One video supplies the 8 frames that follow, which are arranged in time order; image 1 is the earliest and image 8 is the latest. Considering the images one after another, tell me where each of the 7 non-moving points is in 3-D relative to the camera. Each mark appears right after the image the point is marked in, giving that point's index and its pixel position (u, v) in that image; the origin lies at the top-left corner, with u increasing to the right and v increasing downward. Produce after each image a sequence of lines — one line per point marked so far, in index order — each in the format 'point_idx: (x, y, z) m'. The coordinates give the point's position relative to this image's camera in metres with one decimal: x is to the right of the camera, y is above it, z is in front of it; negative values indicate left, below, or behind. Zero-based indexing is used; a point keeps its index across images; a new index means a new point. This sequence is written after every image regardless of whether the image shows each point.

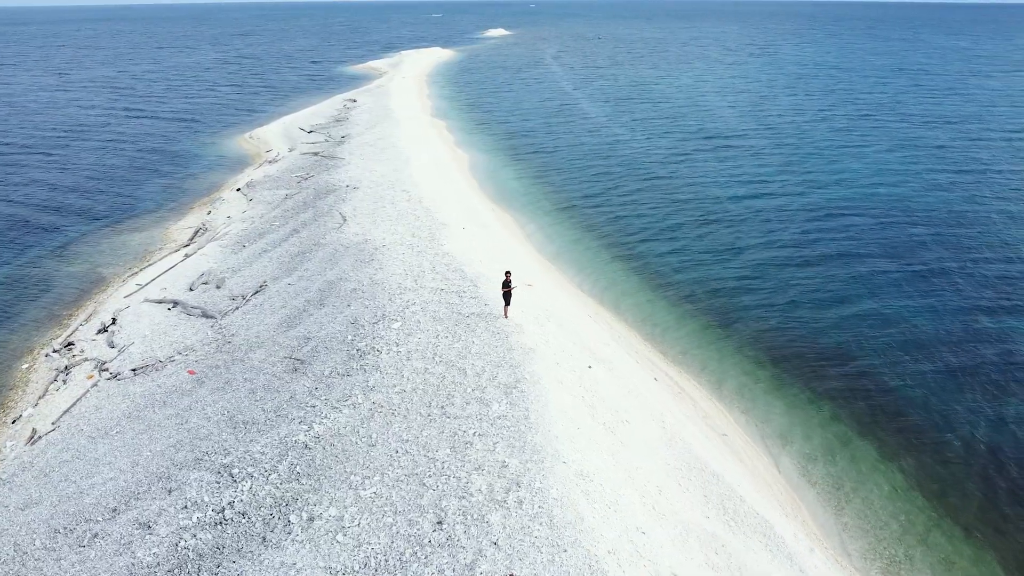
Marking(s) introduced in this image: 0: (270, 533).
0: (-4.7, -4.8, +16.1) m
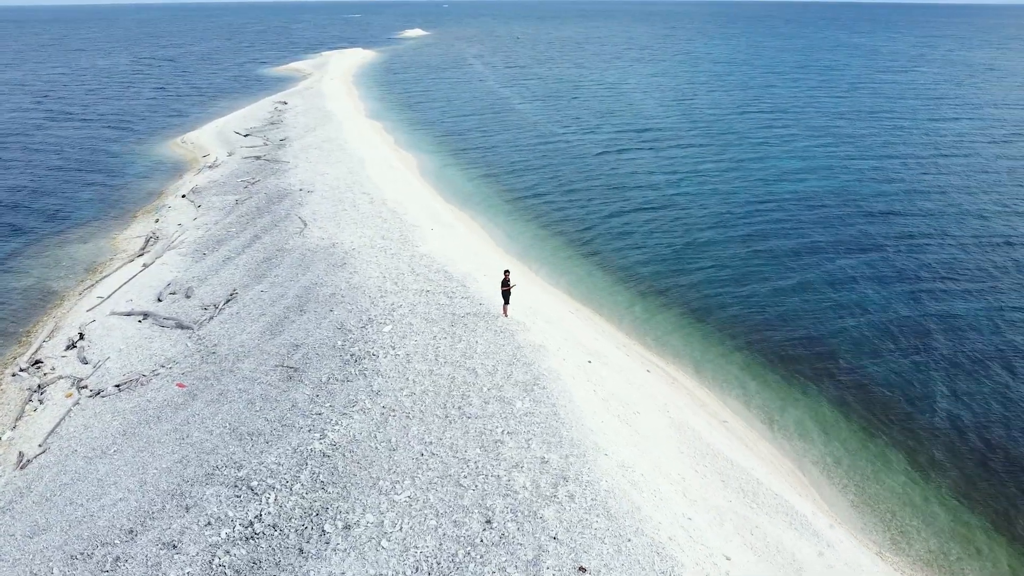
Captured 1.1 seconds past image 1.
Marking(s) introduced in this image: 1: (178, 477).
0: (-3.9, -4.9, +15.7) m
1: (-7.4, -4.2, +18.4) m
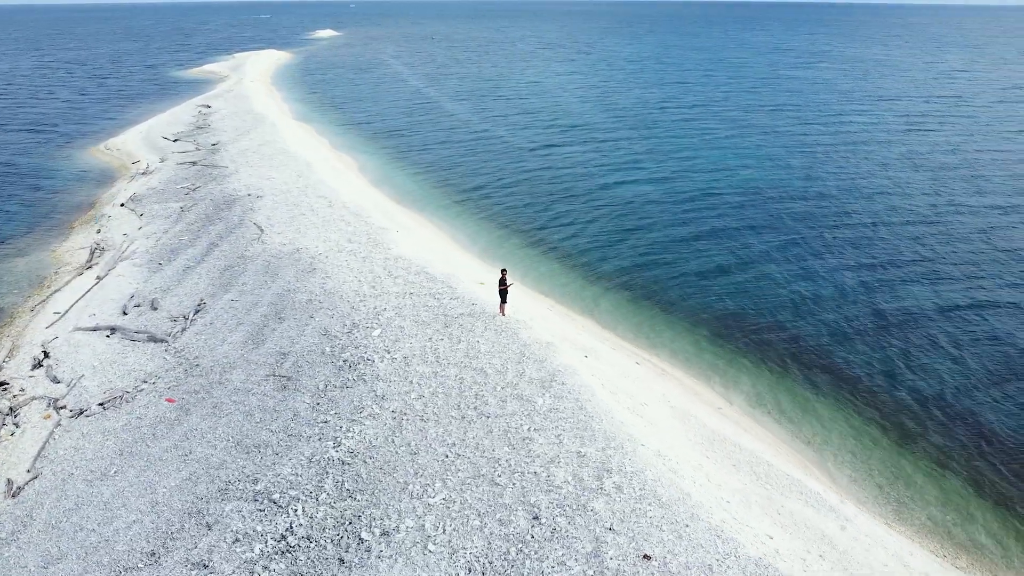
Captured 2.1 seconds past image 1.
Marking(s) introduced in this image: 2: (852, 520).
0: (-3.1, -5.0, +15.5) m
1: (-6.9, -4.4, +17.7) m
2: (+7.2, -4.9, +17.3) m
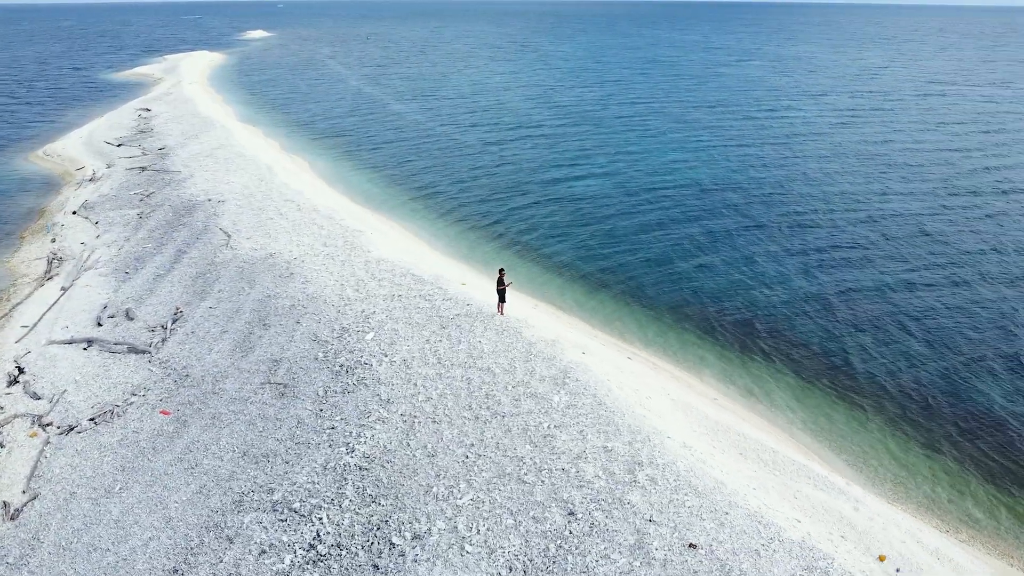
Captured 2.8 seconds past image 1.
0: (-2.4, -5.0, +15.3) m
1: (-6.4, -4.6, +17.2) m
2: (+7.7, -4.6, +17.9) m
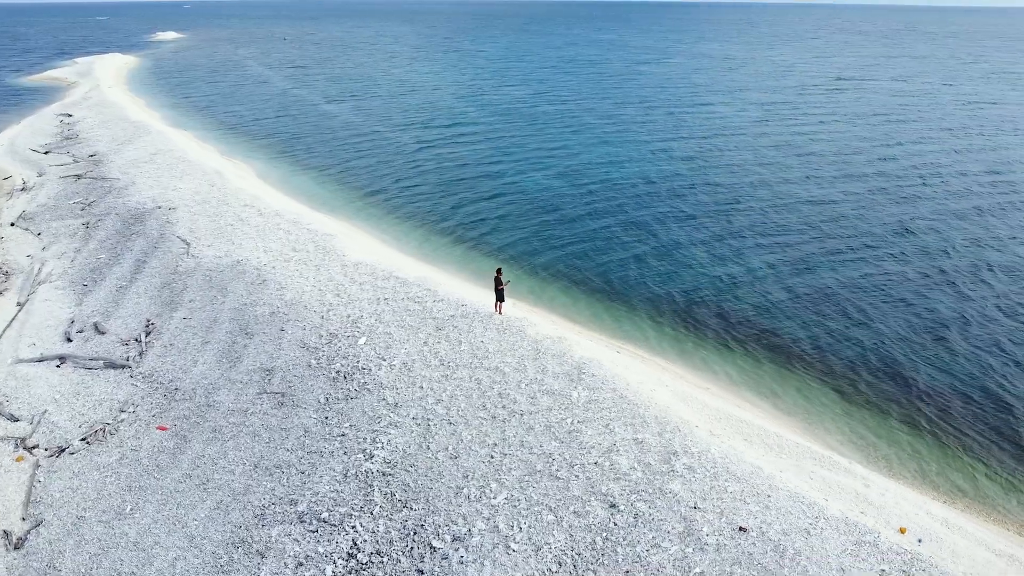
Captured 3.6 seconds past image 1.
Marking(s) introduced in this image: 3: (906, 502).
0: (-1.6, -5.0, +15.2) m
1: (-5.8, -4.8, +16.7) m
2: (+8.2, -4.3, +18.8) m
3: (+8.5, -4.6, +17.7) m
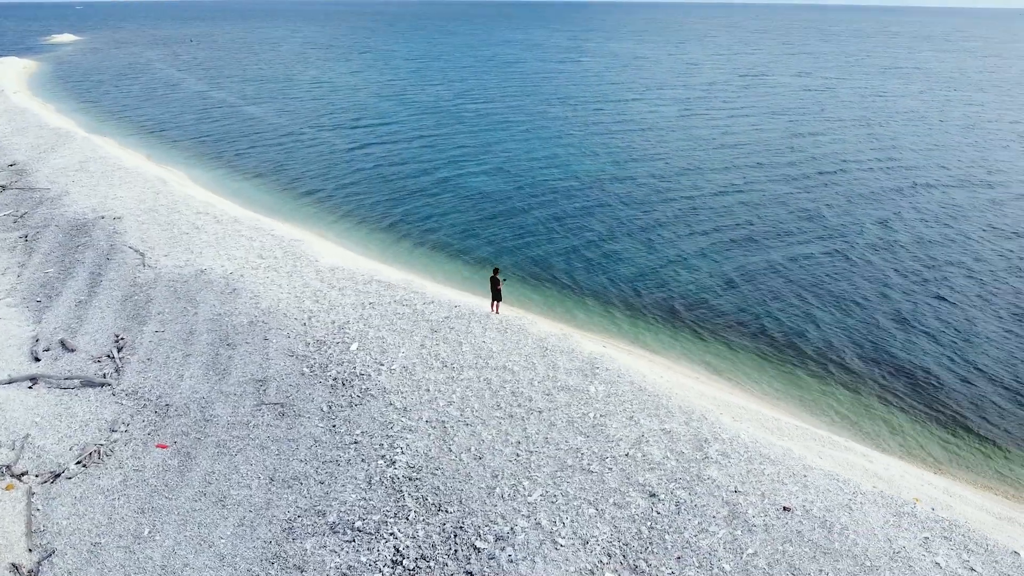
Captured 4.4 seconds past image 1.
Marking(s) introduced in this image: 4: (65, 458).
0: (-0.7, -5.1, +15.2) m
1: (-5.0, -4.9, +16.2) m
2: (+8.6, -4.0, +19.8) m
3: (+9.0, -4.2, +18.7) m
4: (-10.4, -3.9, +19.2) m
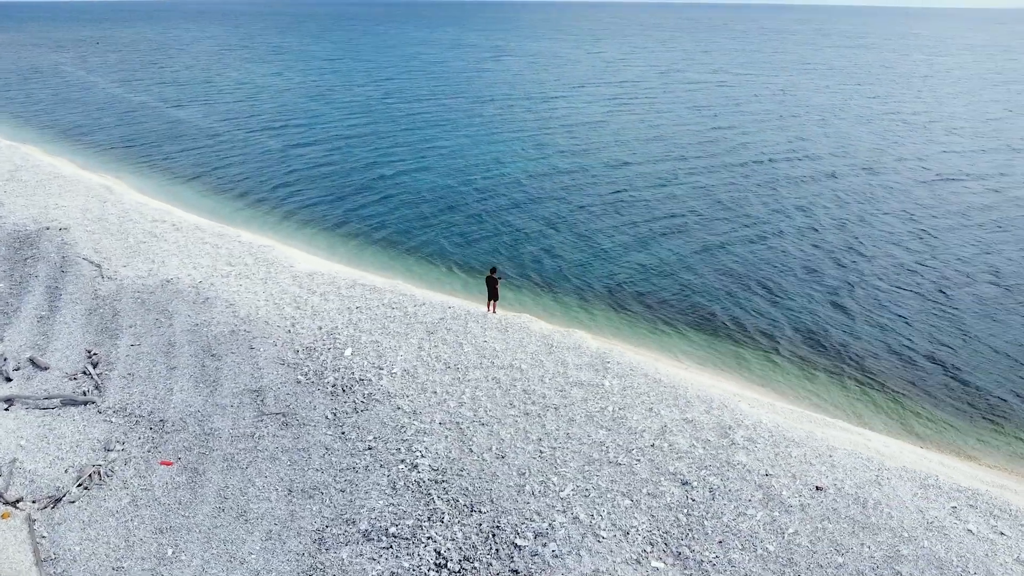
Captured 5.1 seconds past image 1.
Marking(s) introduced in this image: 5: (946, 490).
0: (+0.1, -5.0, +15.2) m
1: (-4.3, -5.1, +15.9) m
2: (+8.9, -3.6, +20.7) m
3: (+9.4, -3.9, +19.7) m
4: (-9.9, -4.3, +18.2) m
5: (+8.3, -3.9, +15.9) m
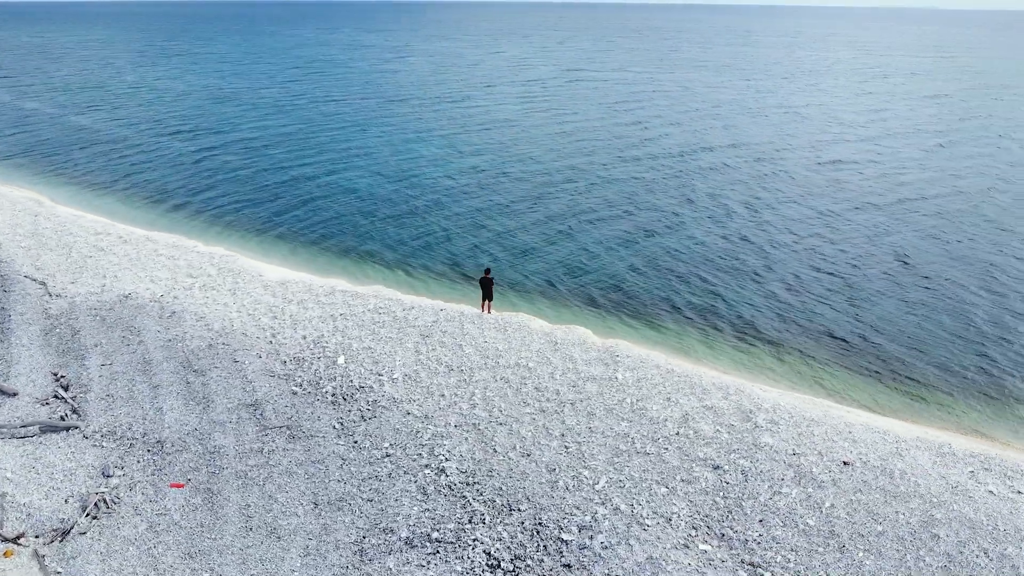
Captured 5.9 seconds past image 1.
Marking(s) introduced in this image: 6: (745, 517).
0: (+1.1, -5.0, +15.4) m
1: (-3.4, -5.2, +15.5) m
2: (+9.0, -3.2, +21.9) m
3: (+9.7, -3.4, +21.0) m
4: (-9.3, -4.7, +17.2) m
5: (+9.0, -3.5, +17.1) m
6: (+4.4, -4.3, +15.6) m
